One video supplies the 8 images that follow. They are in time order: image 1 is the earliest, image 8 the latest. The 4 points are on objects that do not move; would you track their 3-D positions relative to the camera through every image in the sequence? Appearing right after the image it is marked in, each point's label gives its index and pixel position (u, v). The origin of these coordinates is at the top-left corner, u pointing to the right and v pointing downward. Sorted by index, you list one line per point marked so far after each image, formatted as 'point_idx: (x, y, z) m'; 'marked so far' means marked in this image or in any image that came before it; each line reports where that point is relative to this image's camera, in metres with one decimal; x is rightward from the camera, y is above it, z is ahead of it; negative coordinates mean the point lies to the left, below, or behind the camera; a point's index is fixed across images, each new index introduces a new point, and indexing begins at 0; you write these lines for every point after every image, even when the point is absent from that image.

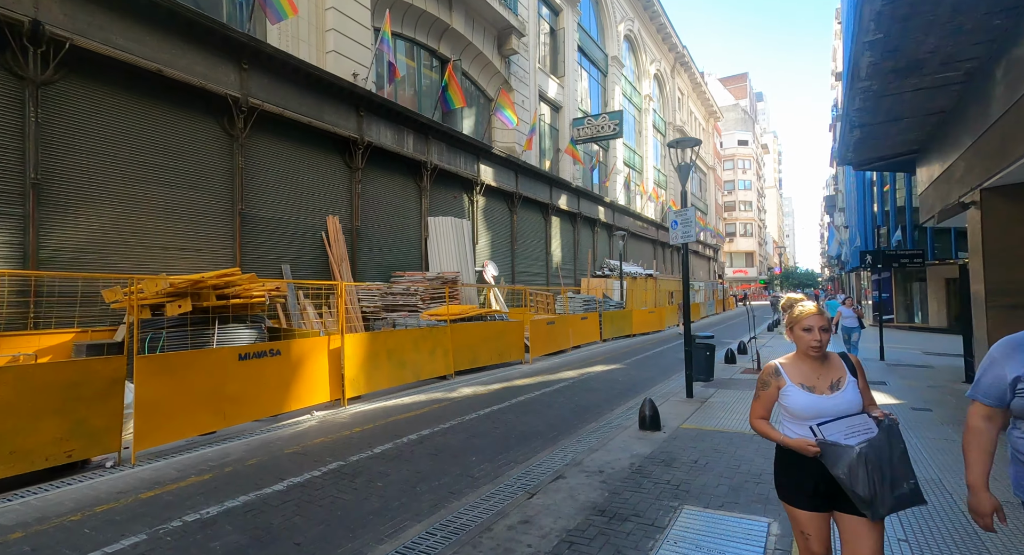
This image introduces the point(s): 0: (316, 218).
0: (-4.6, +1.4, +11.6) m
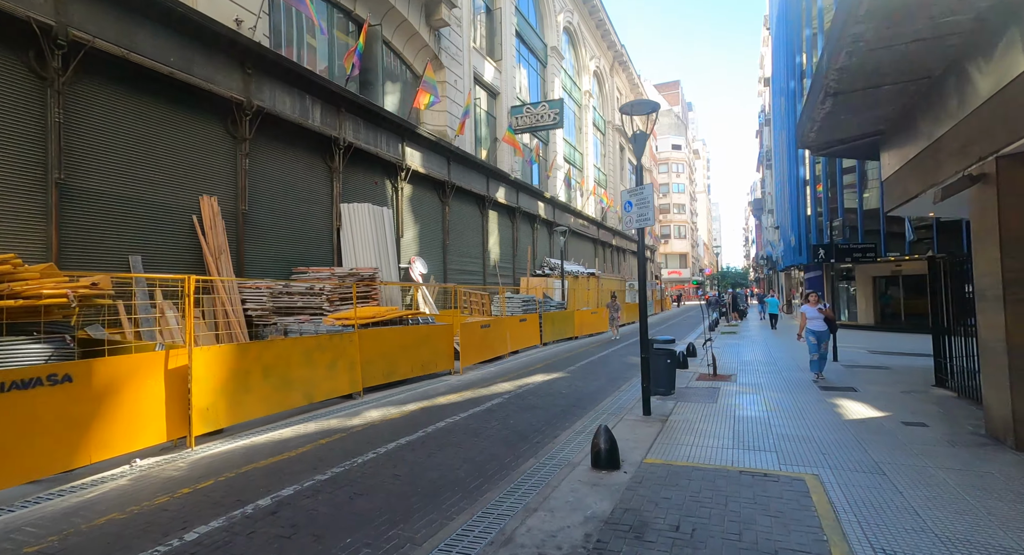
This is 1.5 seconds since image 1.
0: (-6.0, +1.5, +9.4) m
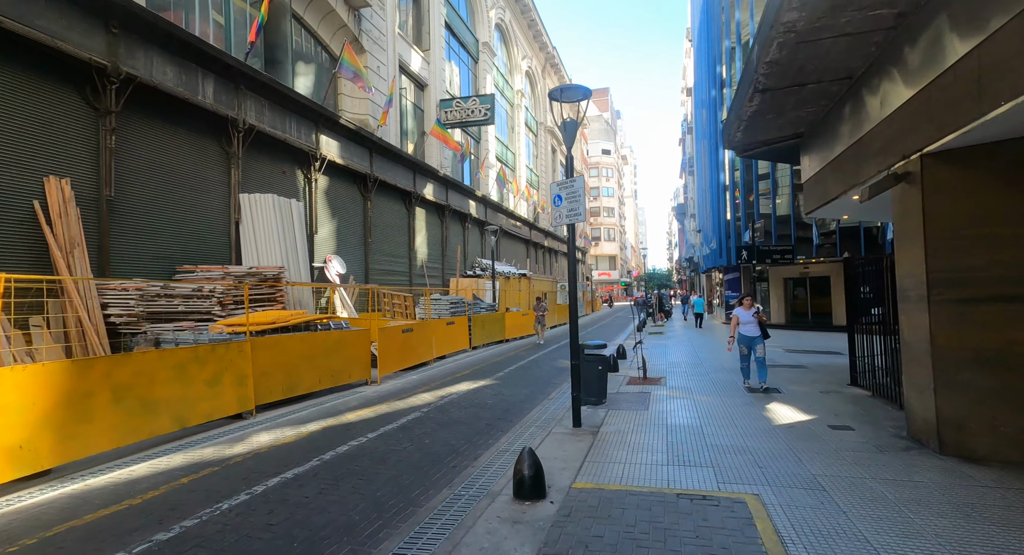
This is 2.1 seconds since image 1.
0: (-7.2, +1.5, +7.8) m
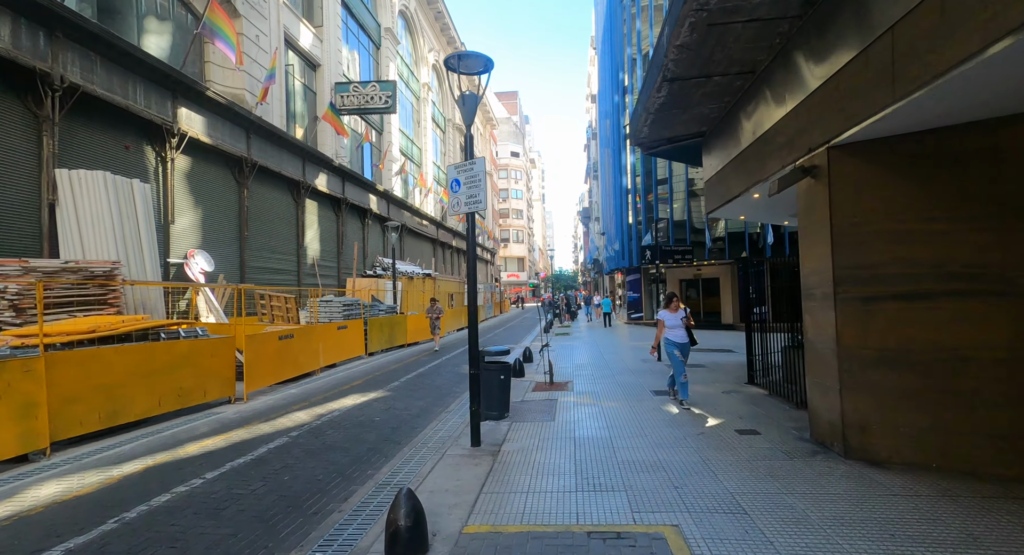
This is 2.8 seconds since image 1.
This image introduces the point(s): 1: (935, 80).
0: (-8.5, +1.5, +5.4) m
1: (+4.0, +1.8, +4.8) m
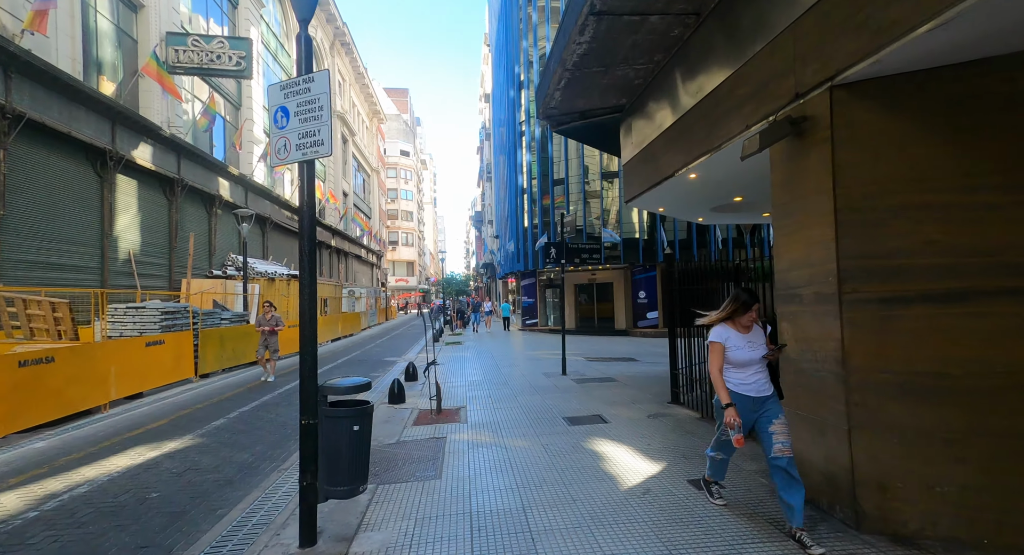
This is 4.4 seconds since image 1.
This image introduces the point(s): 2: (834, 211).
0: (-9.2, +1.7, +1.3) m
1: (+3.2, +1.9, +3.2) m
2: (+3.0, +0.6, +4.8) m
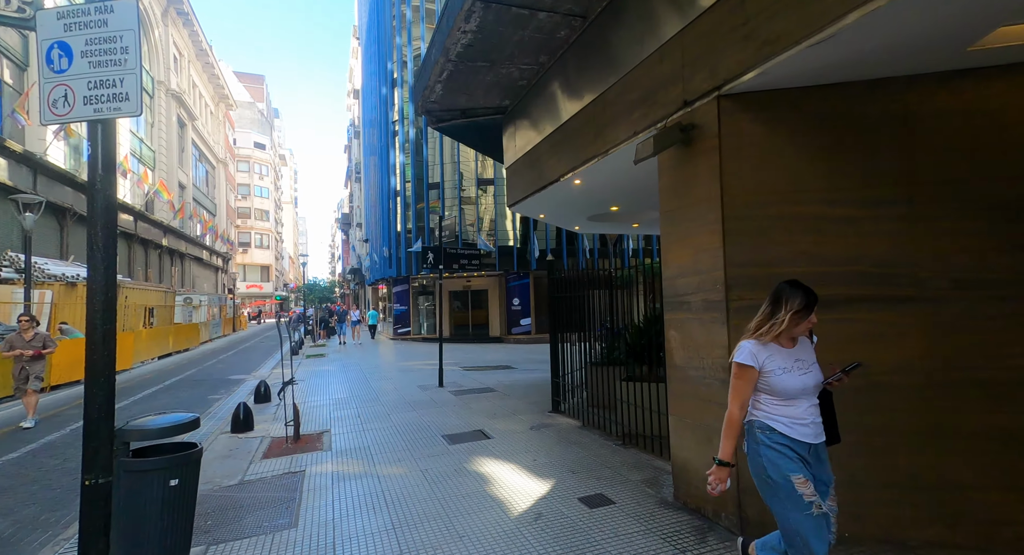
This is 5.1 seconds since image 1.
0: (-9.0, +1.8, -1.6) m
1: (+2.5, +1.9, +3.3) m
2: (+1.9, +0.5, +4.8) m
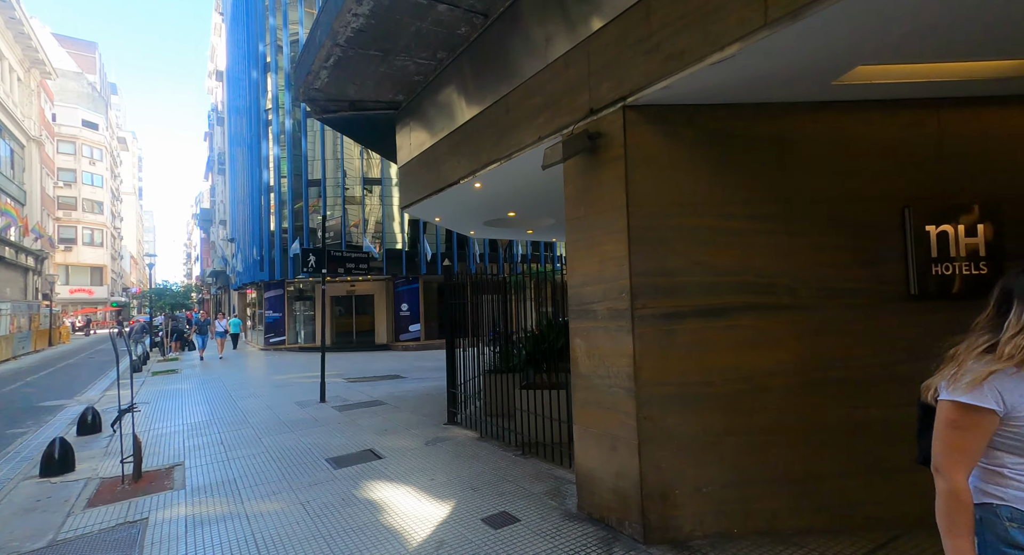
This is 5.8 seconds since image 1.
0: (-8.1, +1.8, -3.9) m
1: (+2.0, +1.8, +3.5) m
2: (+1.1, +0.5, +4.8) m
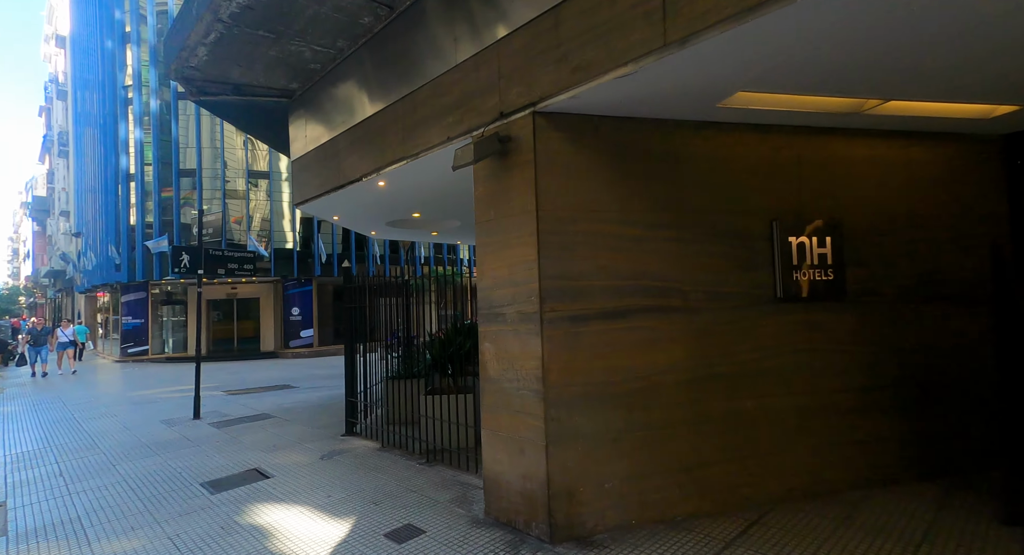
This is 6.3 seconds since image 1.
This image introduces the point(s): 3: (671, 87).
0: (-6.9, +1.9, -5.6) m
1: (+1.4, +1.8, +3.8) m
2: (+0.2, +0.4, +4.9) m
3: (+1.5, +1.7, +4.7) m
